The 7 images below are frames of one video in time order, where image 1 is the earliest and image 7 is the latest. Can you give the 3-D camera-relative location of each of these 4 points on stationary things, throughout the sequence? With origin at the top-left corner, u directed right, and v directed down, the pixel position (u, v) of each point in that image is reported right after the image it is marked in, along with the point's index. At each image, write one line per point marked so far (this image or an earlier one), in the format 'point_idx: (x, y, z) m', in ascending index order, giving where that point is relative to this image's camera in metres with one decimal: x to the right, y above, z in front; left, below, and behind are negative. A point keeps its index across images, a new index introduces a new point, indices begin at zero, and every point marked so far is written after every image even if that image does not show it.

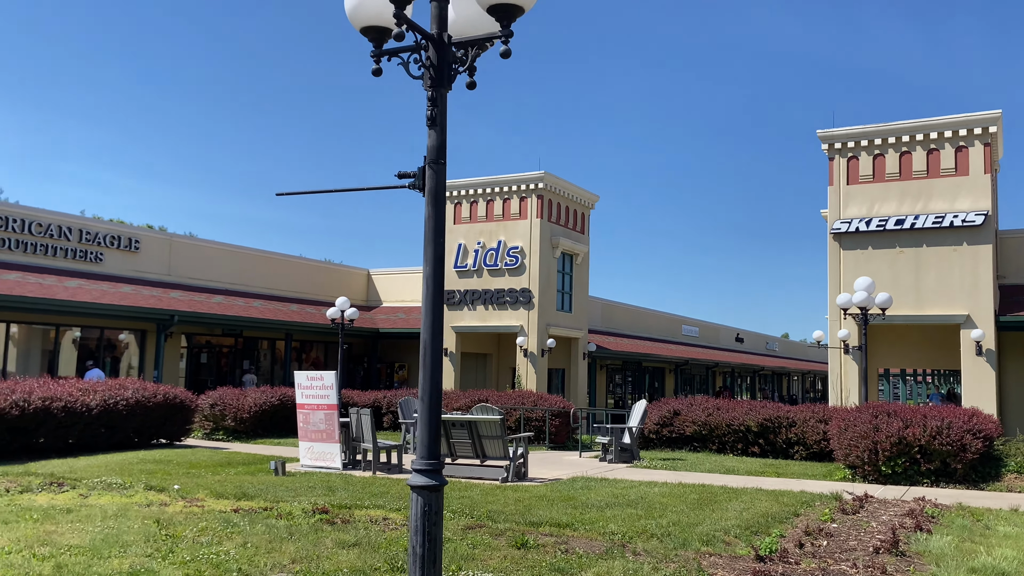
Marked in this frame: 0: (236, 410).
0: (-5.7, -2.5, +17.2) m
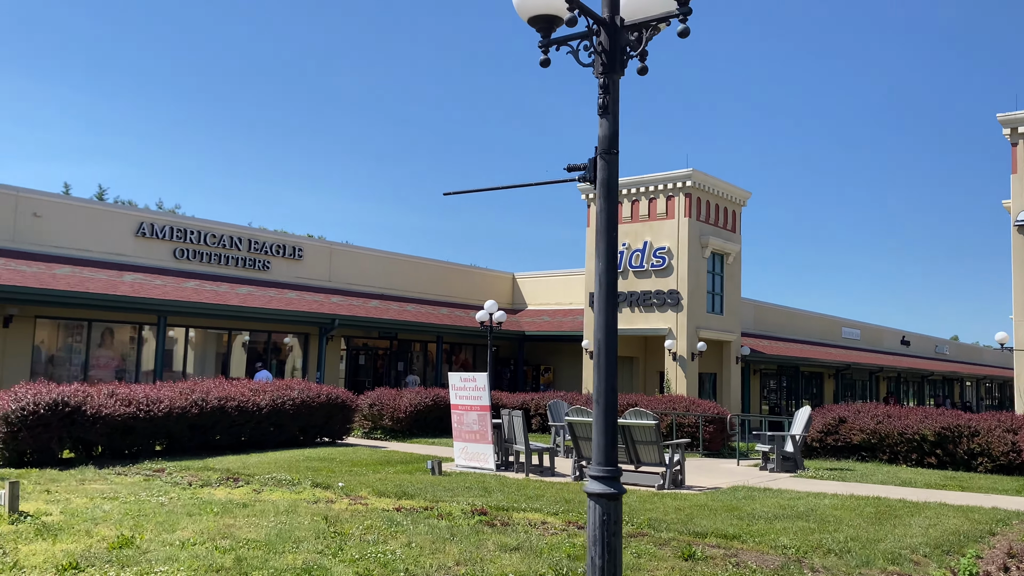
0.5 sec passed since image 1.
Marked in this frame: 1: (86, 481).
0: (-2.5, -2.6, +17.7) m
1: (-5.1, -2.3, +10.0) m
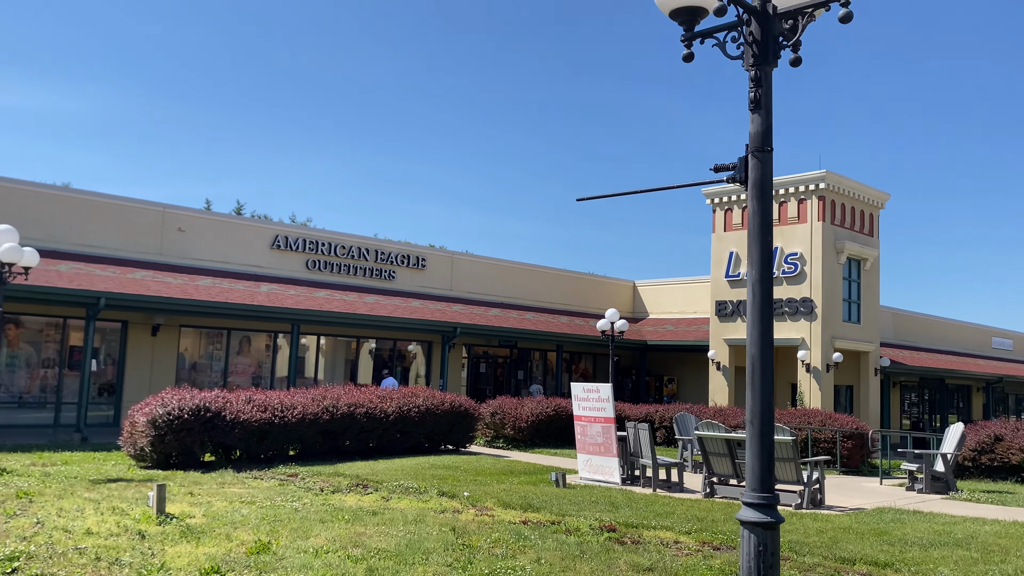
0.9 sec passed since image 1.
0: (0.0, -2.8, +17.7) m
1: (-3.5, -2.4, +10.4) m
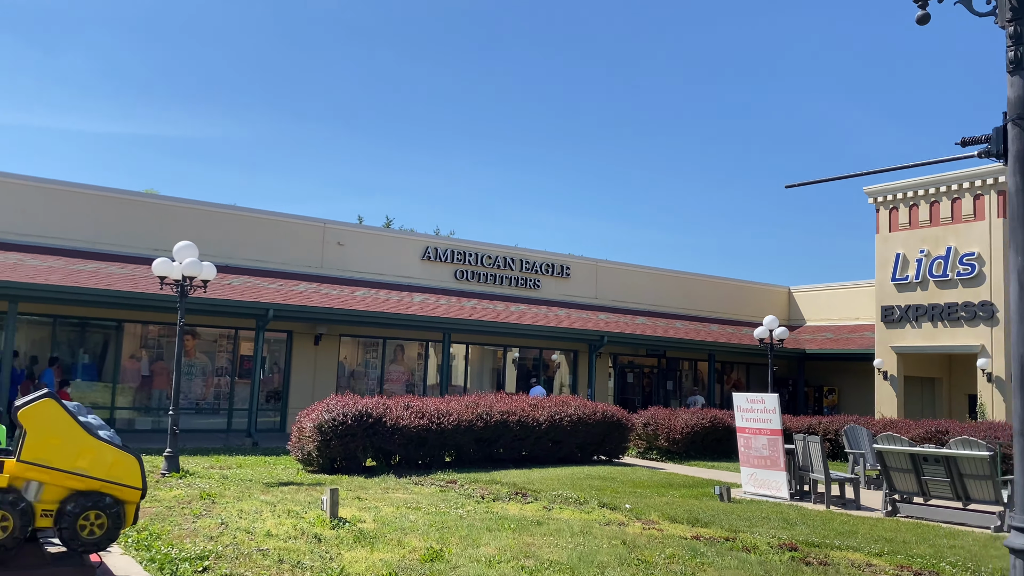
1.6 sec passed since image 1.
0: (+3.2, -2.9, +17.2) m
1: (-1.5, -2.5, +10.6) m
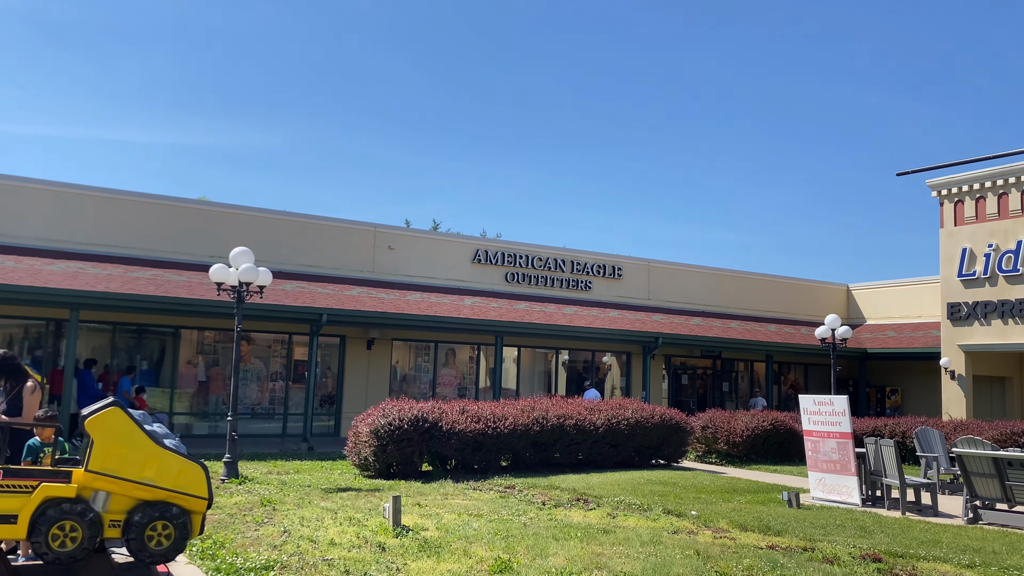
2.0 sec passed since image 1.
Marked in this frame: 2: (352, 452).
0: (+4.3, -2.9, +16.8) m
1: (-0.8, -2.6, +10.4) m
2: (-2.5, -2.6, +13.4) m
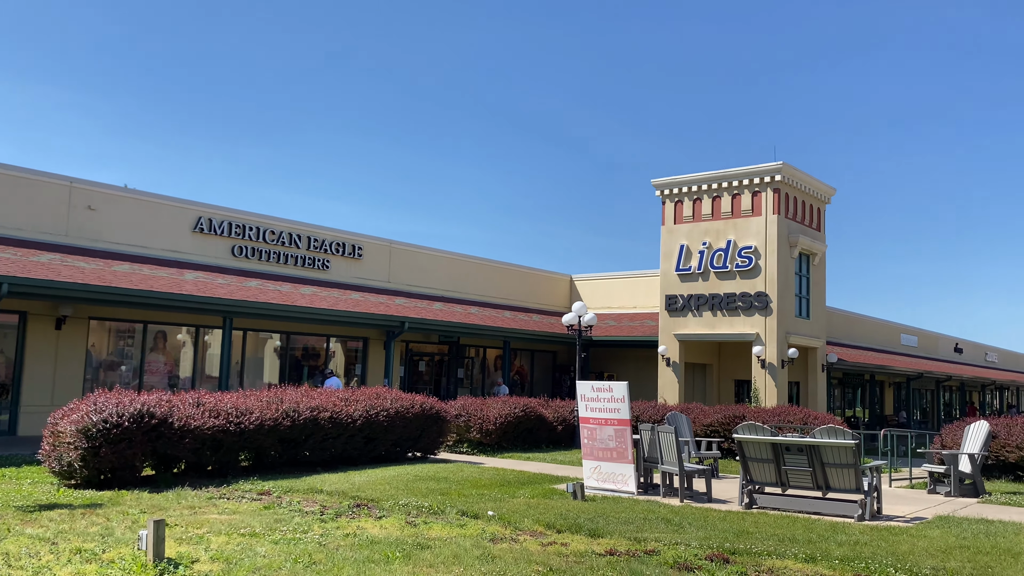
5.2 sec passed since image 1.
0: (-0.6, -2.6, +16.2) m
1: (-3.2, -2.2, +8.4) m
2: (-5.8, -2.1, +10.6) m
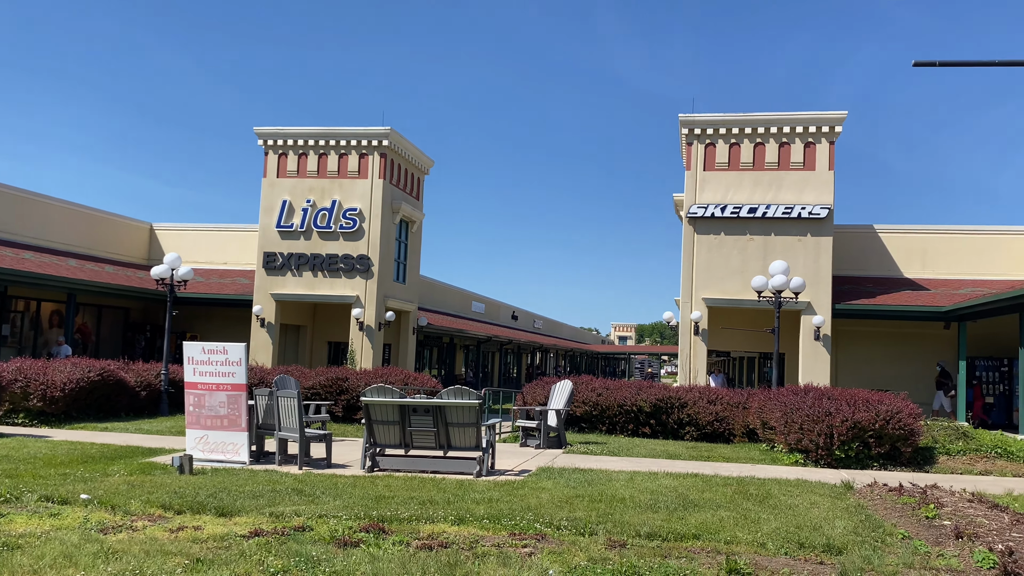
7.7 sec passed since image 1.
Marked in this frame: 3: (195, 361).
0: (-7.6, -1.6, +13.7) m
1: (-6.1, -1.6, +5.6) m
2: (-9.5, -1.3, +6.3) m
3: (-4.0, -0.9, +10.5) m
